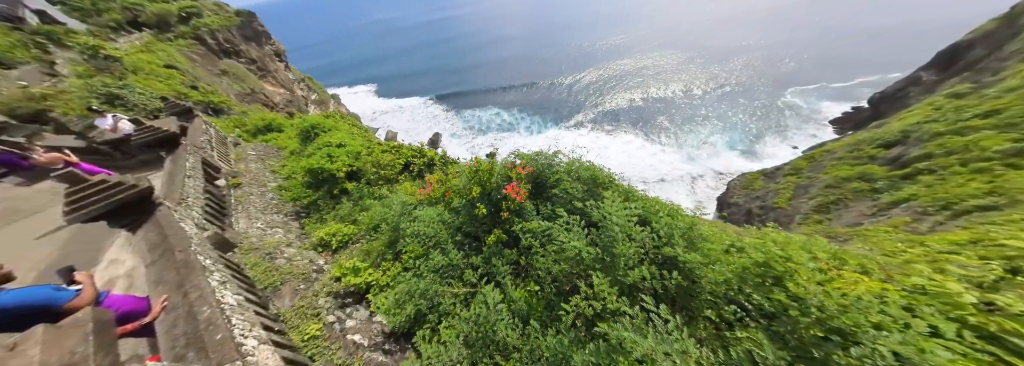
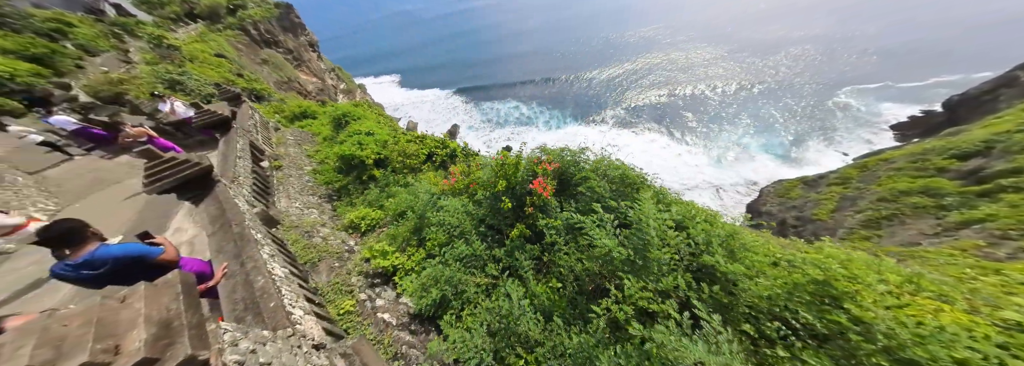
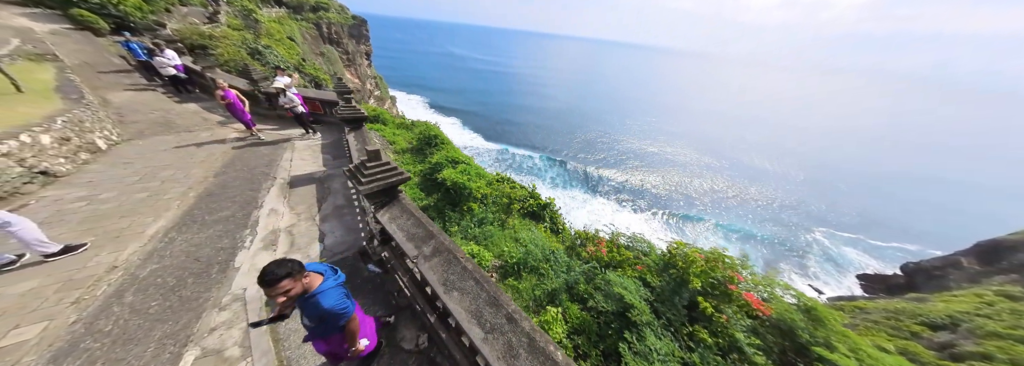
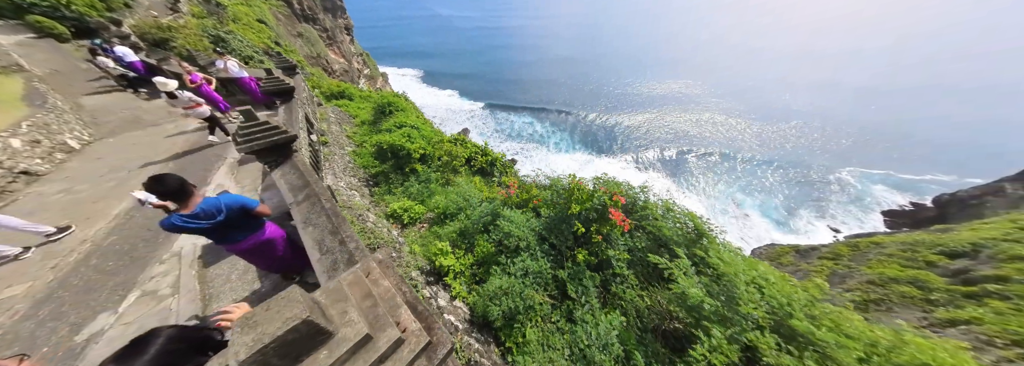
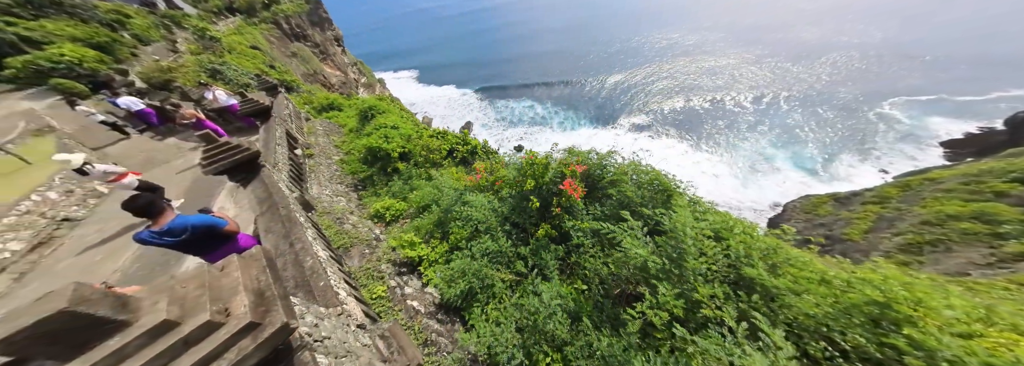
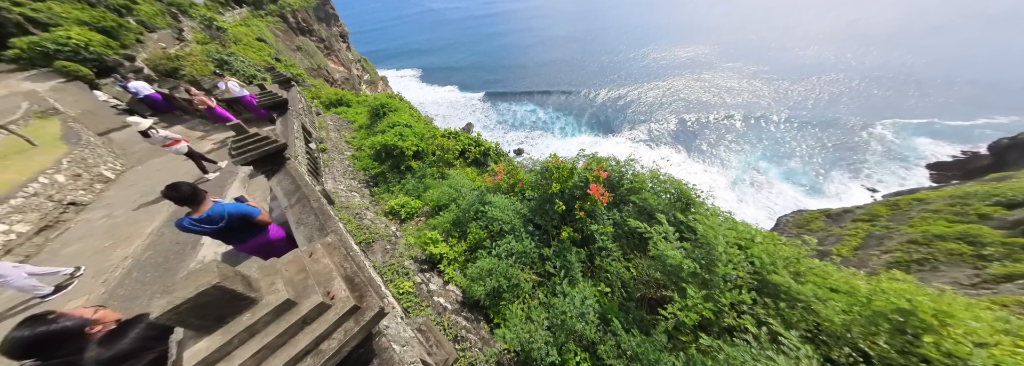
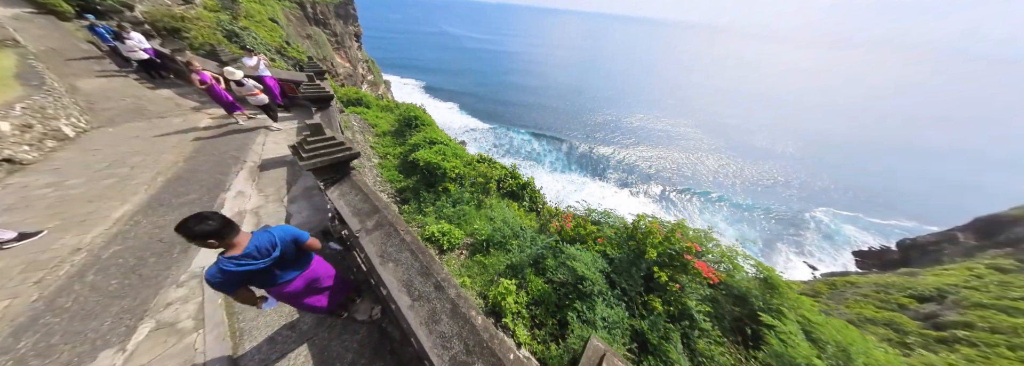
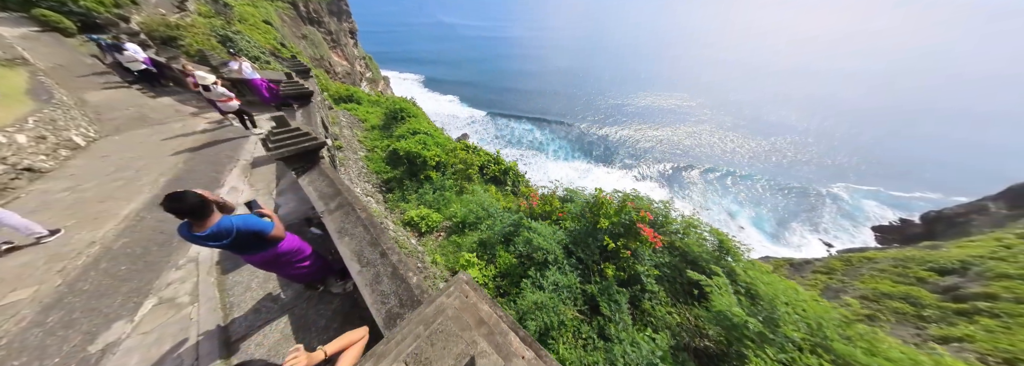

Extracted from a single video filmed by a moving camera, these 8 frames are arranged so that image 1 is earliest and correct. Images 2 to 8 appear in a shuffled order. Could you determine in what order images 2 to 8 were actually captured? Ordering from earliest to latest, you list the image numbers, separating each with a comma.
2, 5, 6, 4, 8, 7, 3
